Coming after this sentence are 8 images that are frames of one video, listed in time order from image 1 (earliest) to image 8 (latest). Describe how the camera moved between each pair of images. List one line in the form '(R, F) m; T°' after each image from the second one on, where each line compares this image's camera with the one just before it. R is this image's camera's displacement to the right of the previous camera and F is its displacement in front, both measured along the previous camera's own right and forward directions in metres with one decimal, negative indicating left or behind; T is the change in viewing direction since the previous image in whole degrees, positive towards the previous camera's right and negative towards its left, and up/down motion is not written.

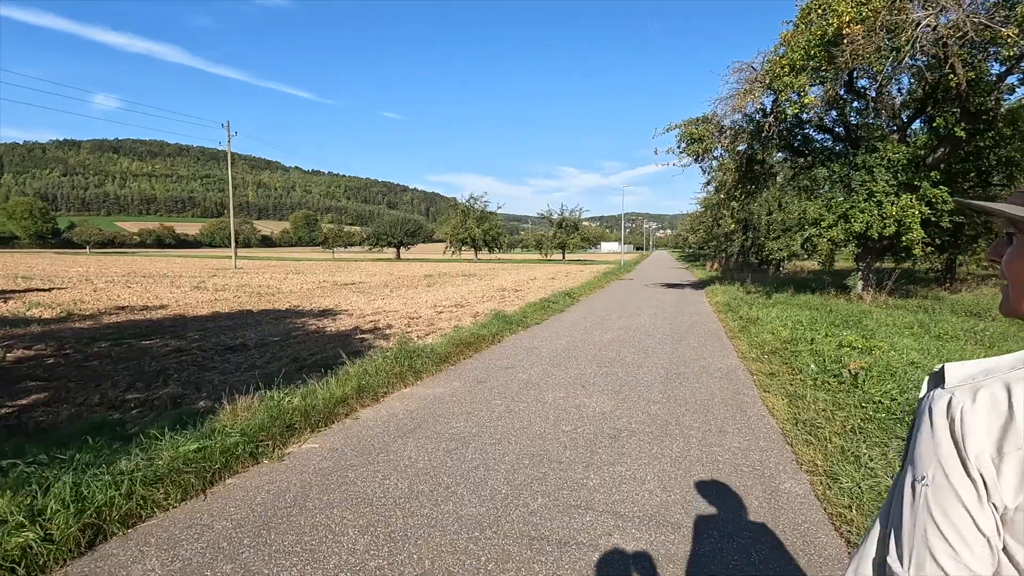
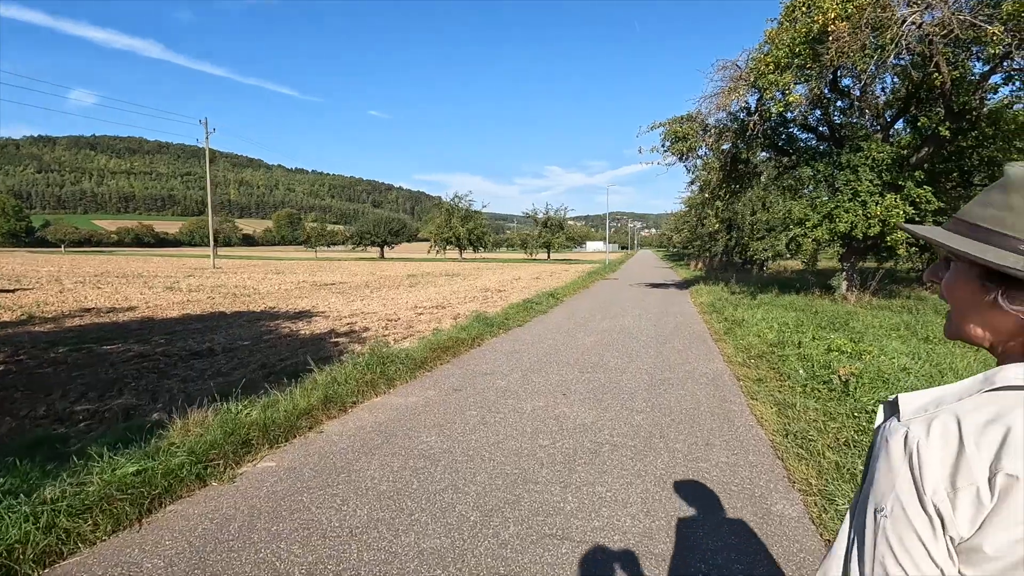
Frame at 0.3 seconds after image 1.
(+0.1, +0.3) m; +2°
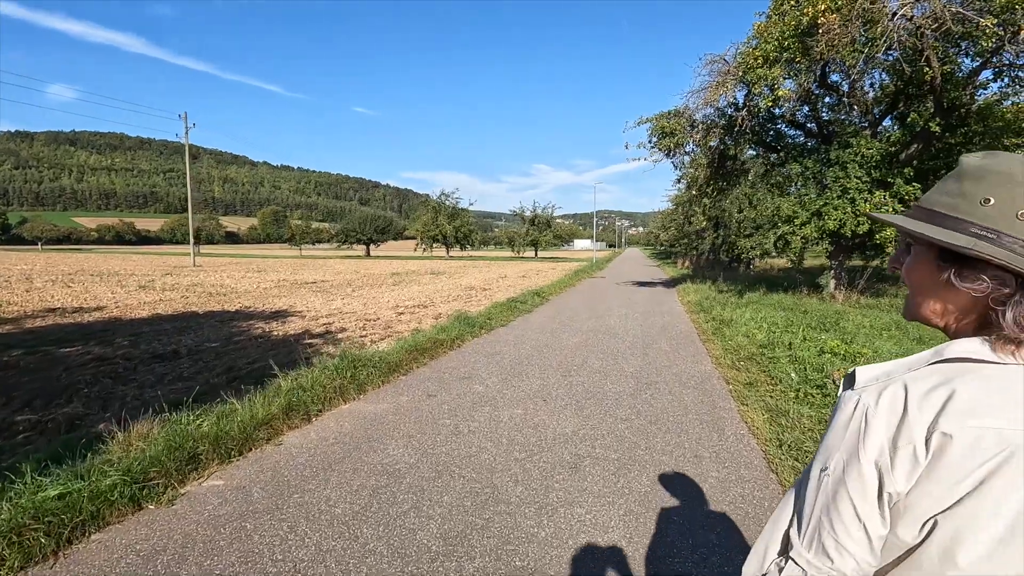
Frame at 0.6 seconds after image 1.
(+0.1, +0.4) m; +1°
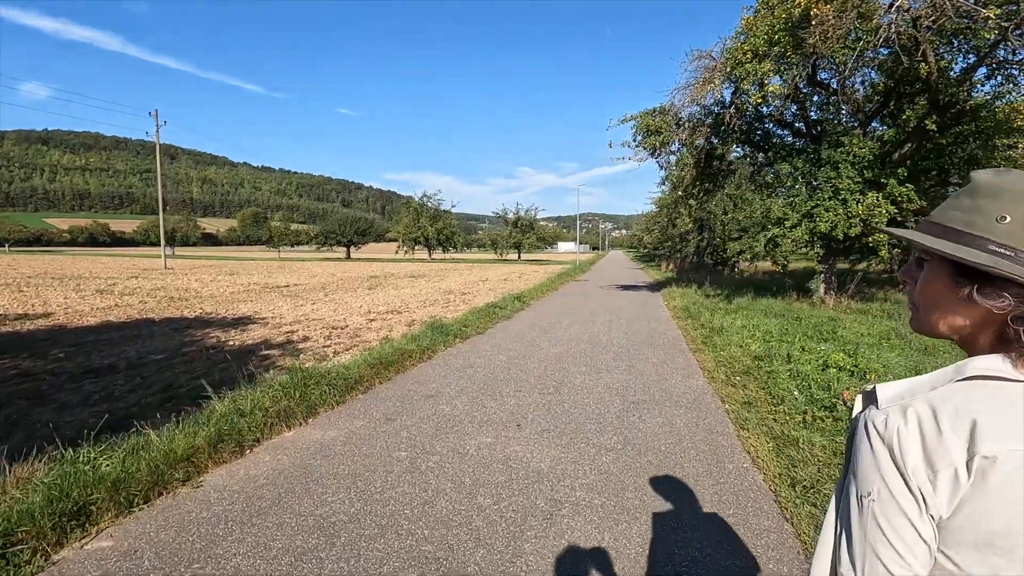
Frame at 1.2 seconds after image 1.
(+0.1, +0.7) m; +2°
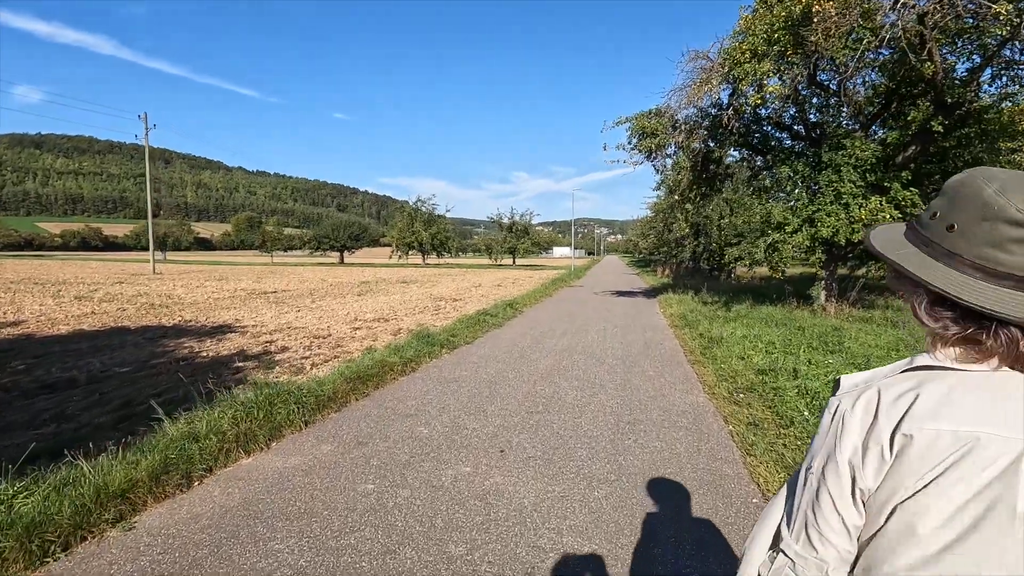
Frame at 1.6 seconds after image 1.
(+0.1, +0.5) m; 0°
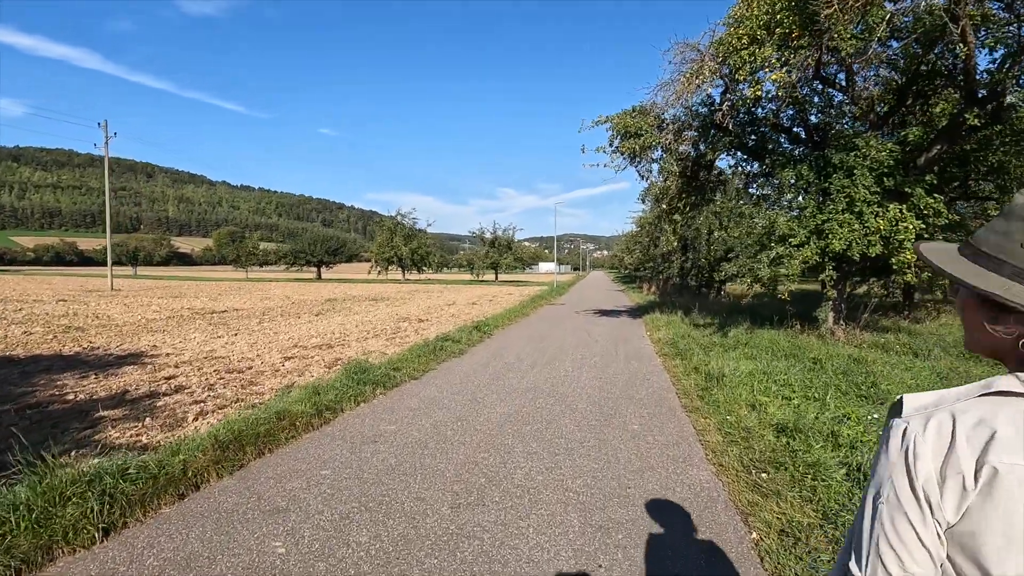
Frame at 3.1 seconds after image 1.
(+0.5, +1.9) m; +1°
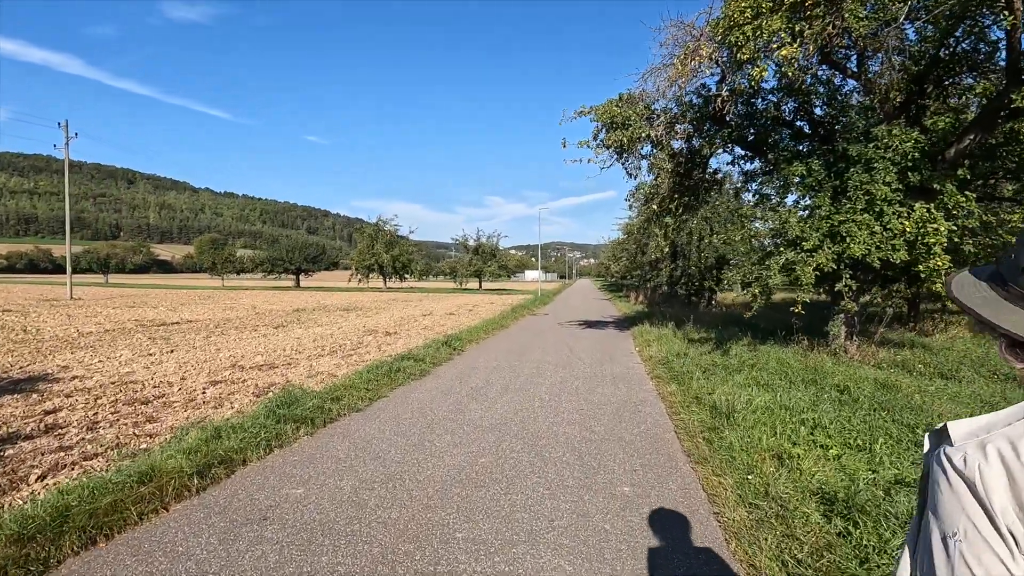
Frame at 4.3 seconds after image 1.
(+0.3, +1.5) m; +1°
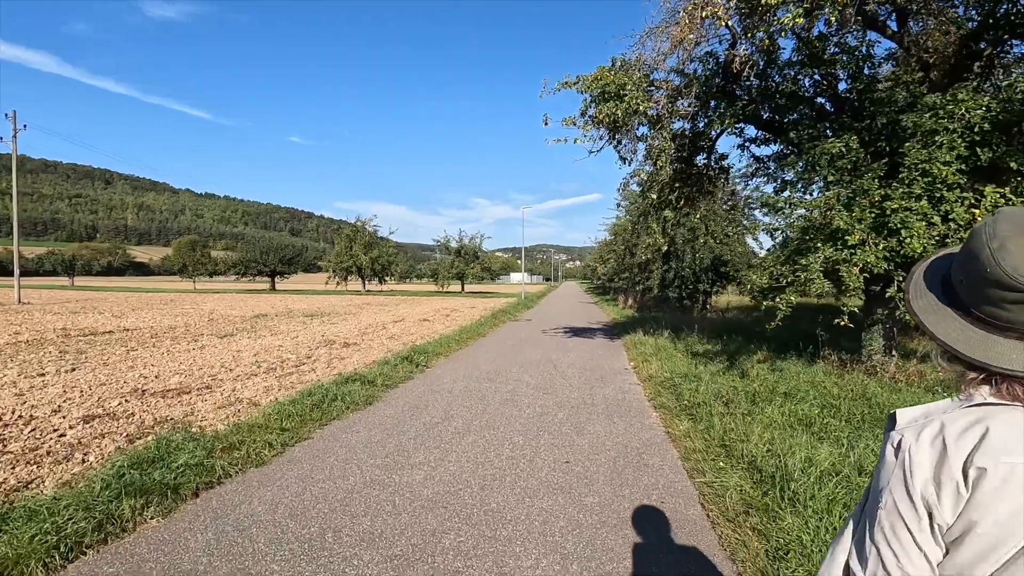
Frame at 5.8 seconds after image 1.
(+0.3, +2.0) m; +1°
